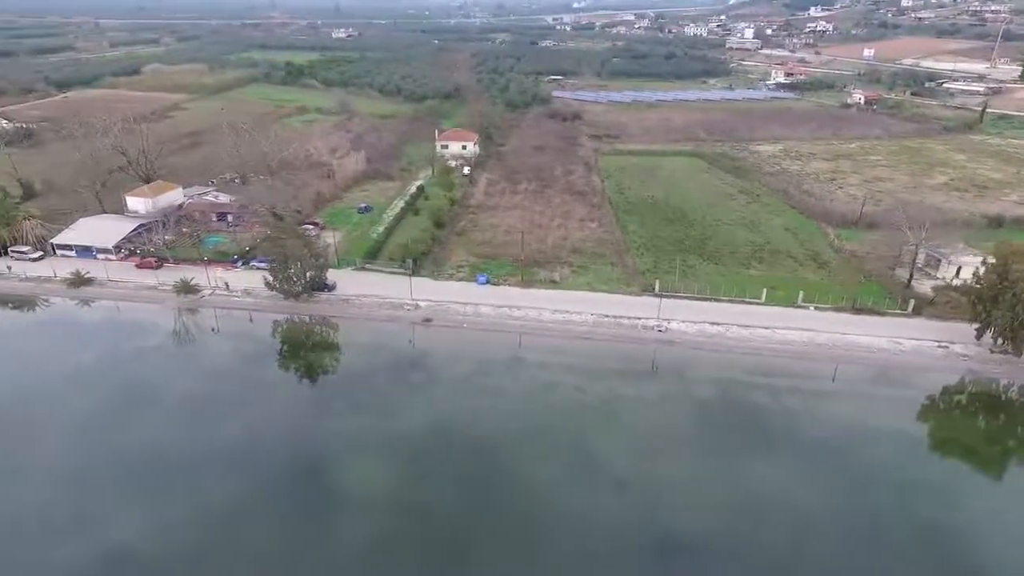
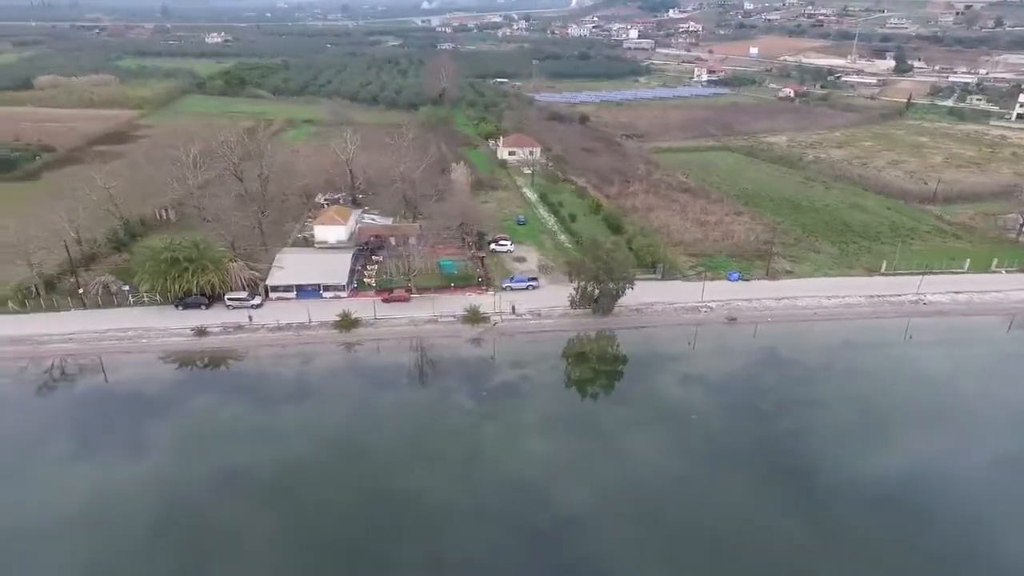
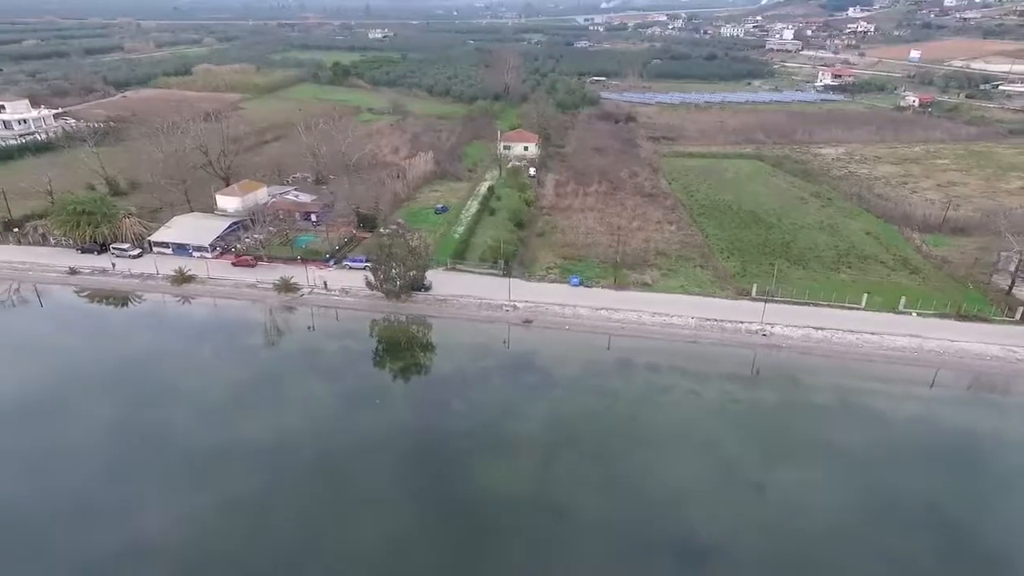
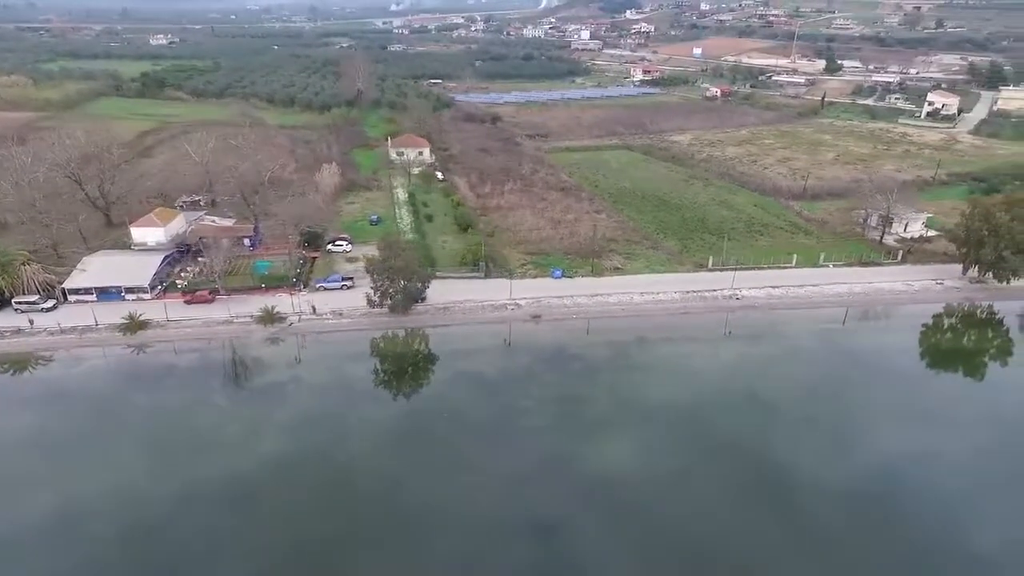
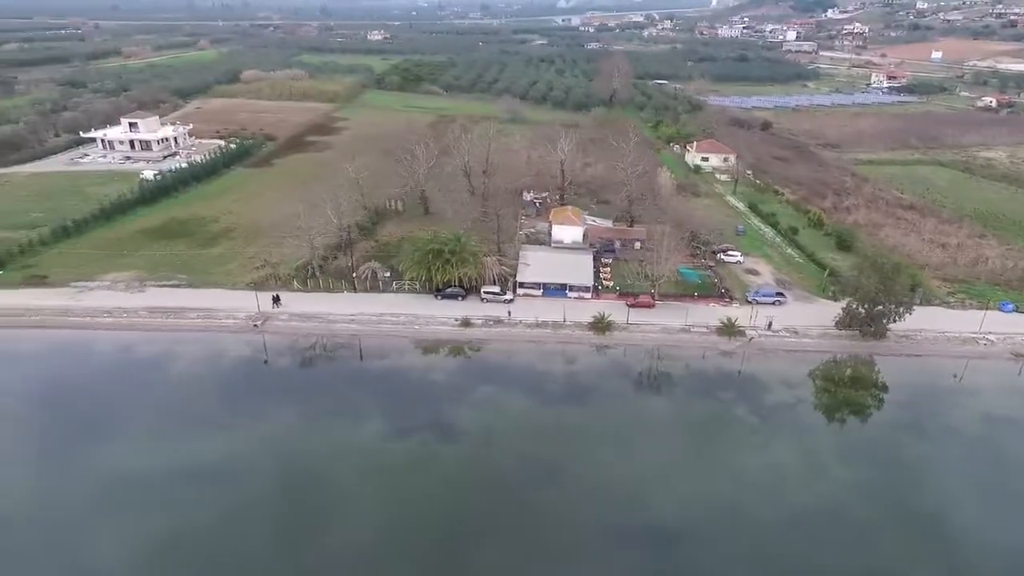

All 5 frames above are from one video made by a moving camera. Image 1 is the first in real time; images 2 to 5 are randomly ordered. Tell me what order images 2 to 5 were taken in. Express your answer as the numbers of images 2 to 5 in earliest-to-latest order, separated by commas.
3, 4, 2, 5
